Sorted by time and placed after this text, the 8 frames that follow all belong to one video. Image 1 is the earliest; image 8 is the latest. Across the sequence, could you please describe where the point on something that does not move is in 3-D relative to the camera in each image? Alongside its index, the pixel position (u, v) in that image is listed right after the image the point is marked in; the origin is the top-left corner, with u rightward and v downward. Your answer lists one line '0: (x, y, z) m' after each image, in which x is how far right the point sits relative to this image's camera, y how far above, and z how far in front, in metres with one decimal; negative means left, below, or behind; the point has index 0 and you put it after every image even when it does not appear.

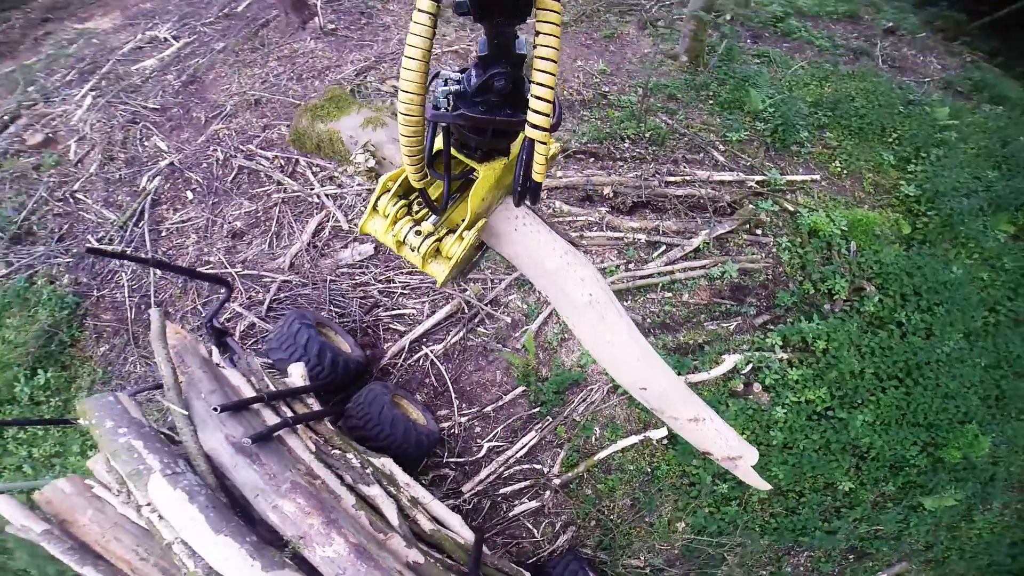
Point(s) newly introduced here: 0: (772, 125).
0: (+2.2, +1.4, +3.7) m
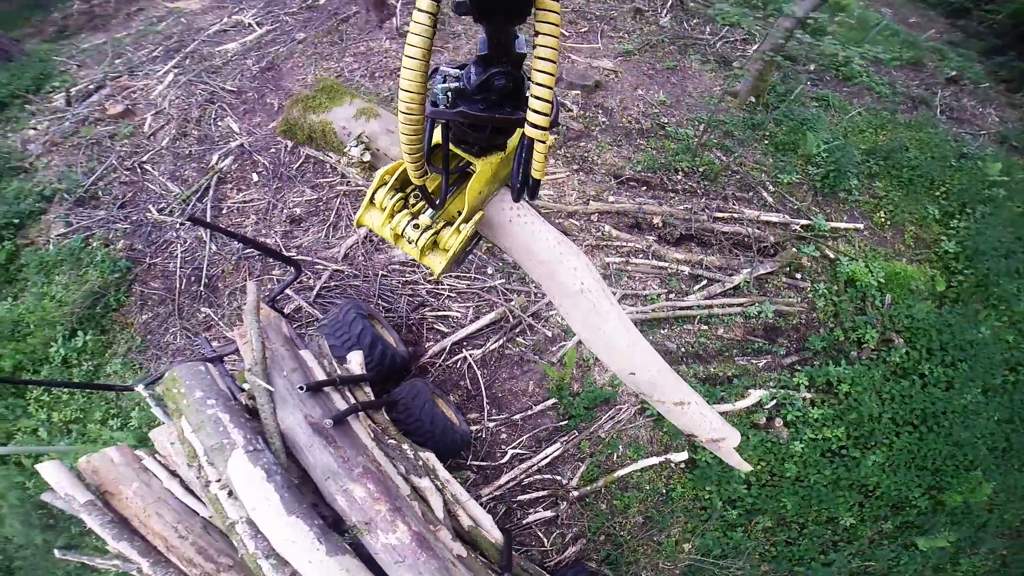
0: (+2.7, +1.0, +3.8) m
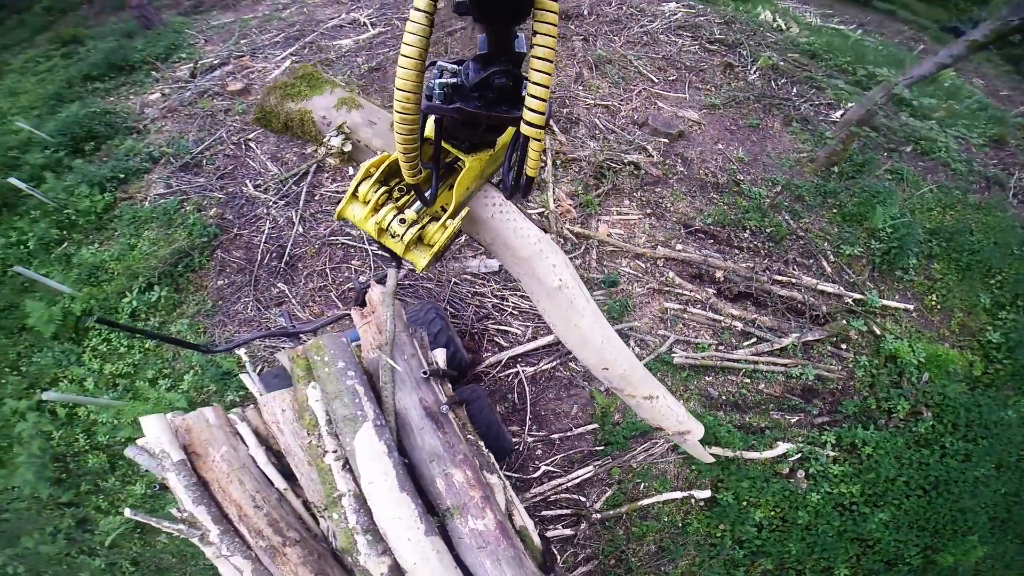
0: (+3.3, +0.4, +3.9) m
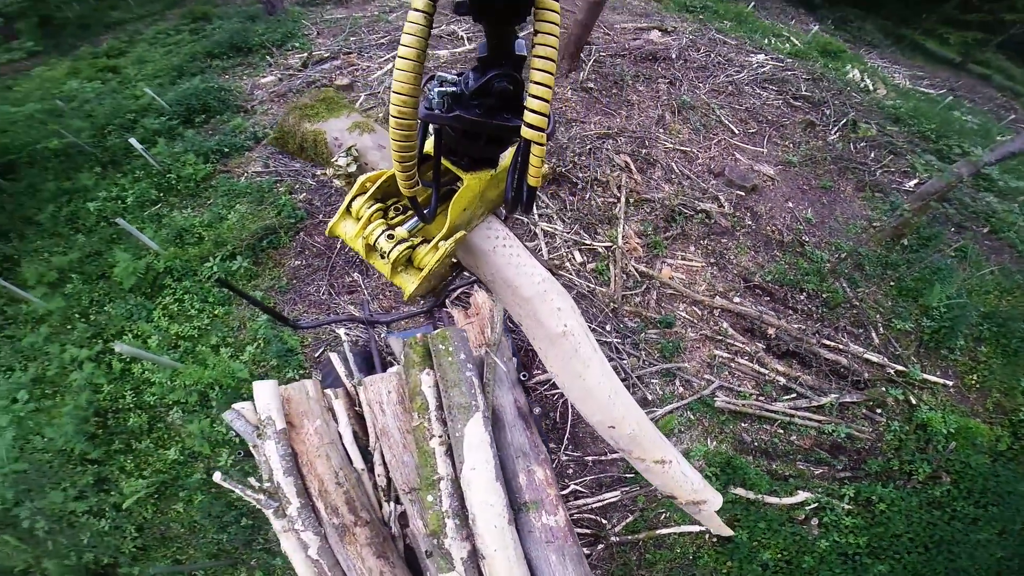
0: (+3.8, -0.3, +4.0) m
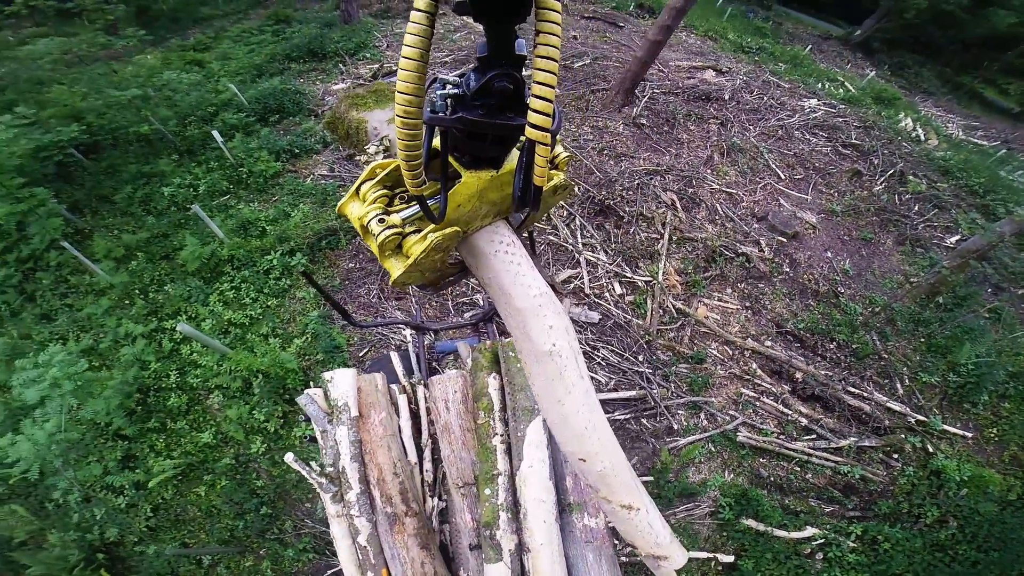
0: (+4.1, -0.8, +4.0) m
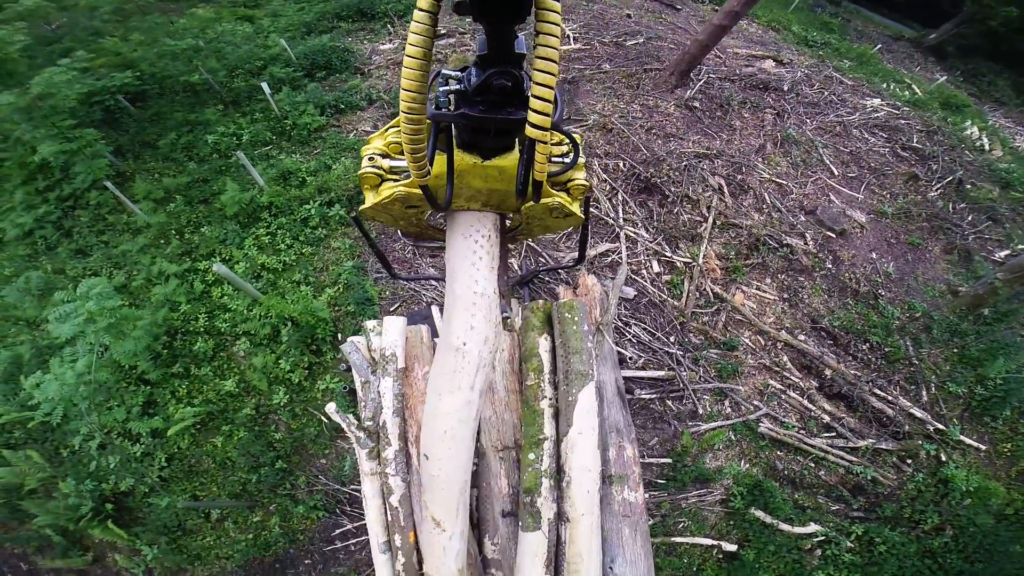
0: (+4.3, -1.0, +4.0) m
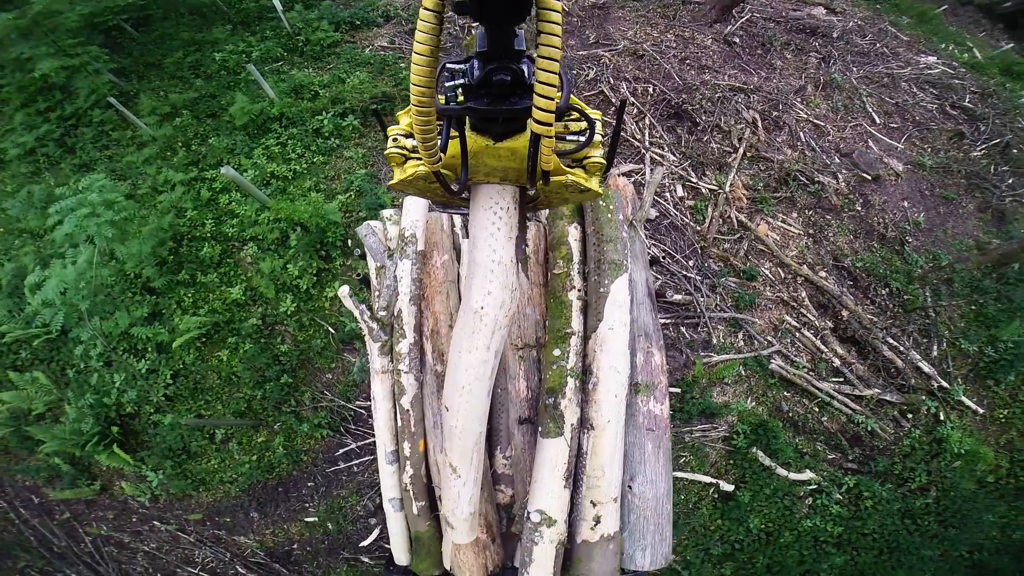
0: (+4.4, -0.6, +4.0) m
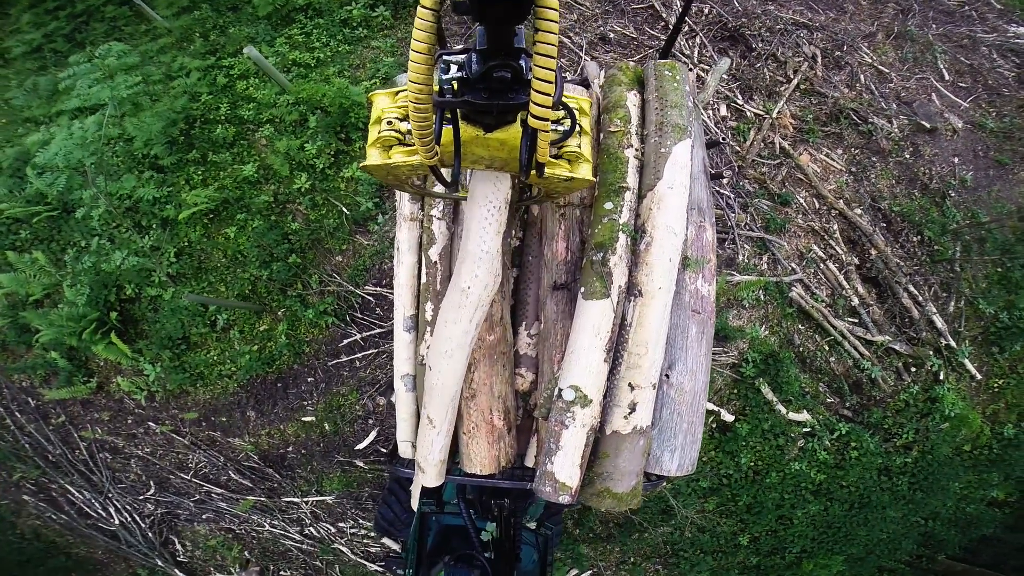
0: (+4.7, -0.3, +4.2) m
